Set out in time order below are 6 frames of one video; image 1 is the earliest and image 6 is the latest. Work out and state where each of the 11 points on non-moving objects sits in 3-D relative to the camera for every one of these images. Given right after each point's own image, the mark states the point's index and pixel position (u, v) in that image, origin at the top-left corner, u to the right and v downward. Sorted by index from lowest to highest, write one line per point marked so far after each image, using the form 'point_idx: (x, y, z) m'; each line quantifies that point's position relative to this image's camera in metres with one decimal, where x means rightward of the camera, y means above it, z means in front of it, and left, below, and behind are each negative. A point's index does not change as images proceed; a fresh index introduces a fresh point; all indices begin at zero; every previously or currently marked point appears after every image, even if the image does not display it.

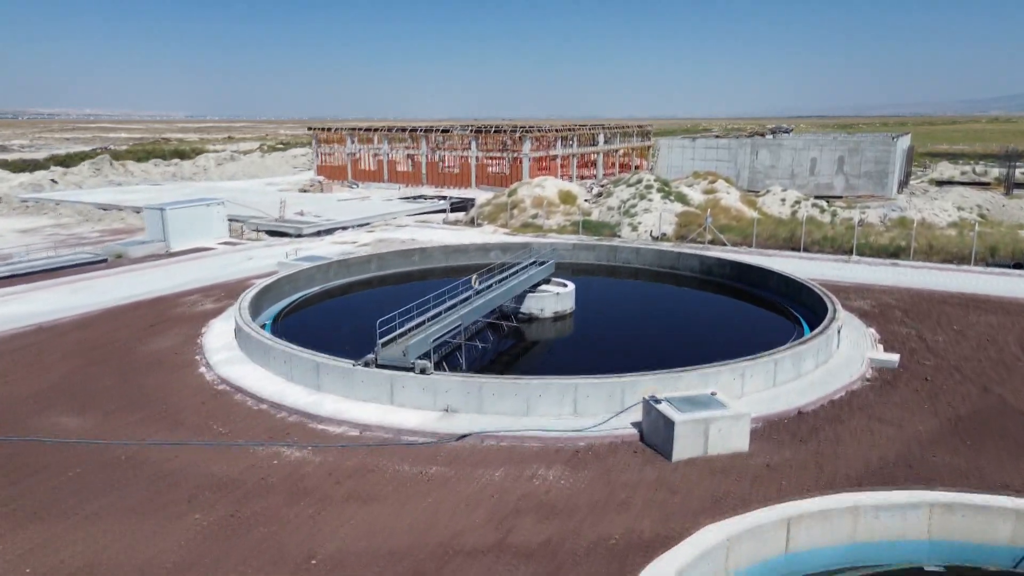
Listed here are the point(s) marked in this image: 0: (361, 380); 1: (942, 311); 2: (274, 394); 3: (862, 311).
0: (-2.0, -1.2, +10.1) m
1: (+8.6, -0.5, +15.1) m
2: (-3.4, -1.5, +10.6) m
3: (+7.1, -0.5, +15.3) m
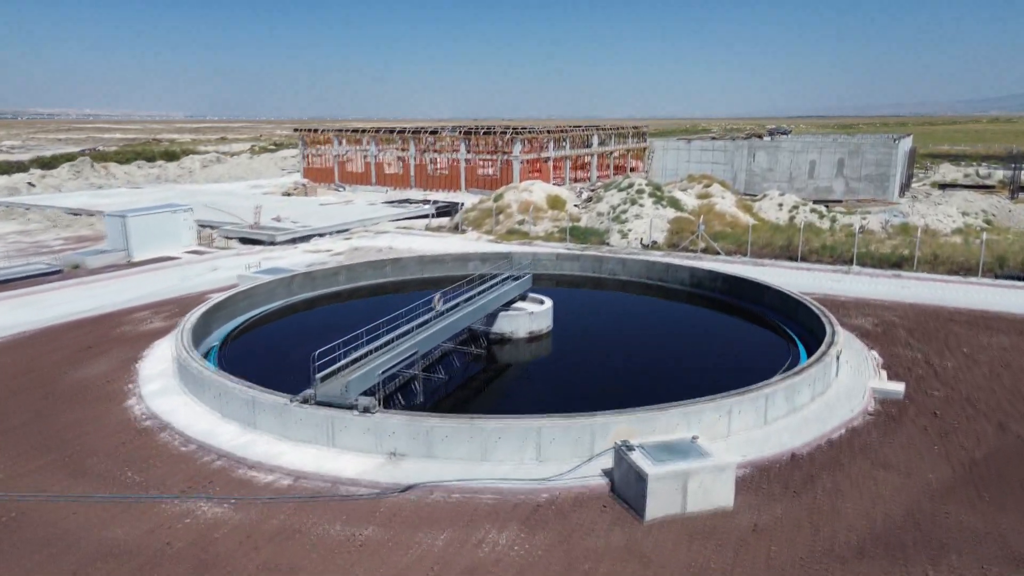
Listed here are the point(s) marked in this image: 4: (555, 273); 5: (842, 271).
0: (-2.5, -1.5, +8.9) m
1: (+8.1, -0.8, +13.9) m
2: (-3.9, -1.8, +9.4) m
3: (+6.6, -0.8, +14.1) m
4: (+1.1, +0.4, +19.3) m
5: (+8.5, +0.4, +19.5) m
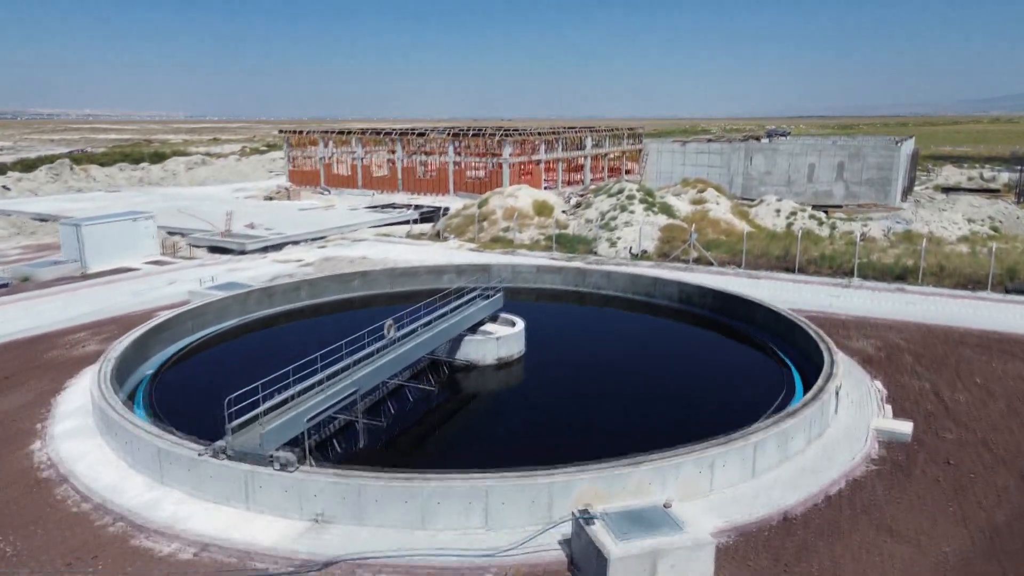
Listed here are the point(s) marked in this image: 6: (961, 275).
0: (-3.1, -1.9, +7.7) m
1: (+7.6, -1.1, +12.7) m
2: (-4.4, -2.2, +8.2) m
3: (+6.0, -1.1, +12.9) m
4: (+0.6, 0.0, +18.1) m
5: (+8.0, +0.1, +18.2) m
6: (+11.4, +0.3, +19.2) m
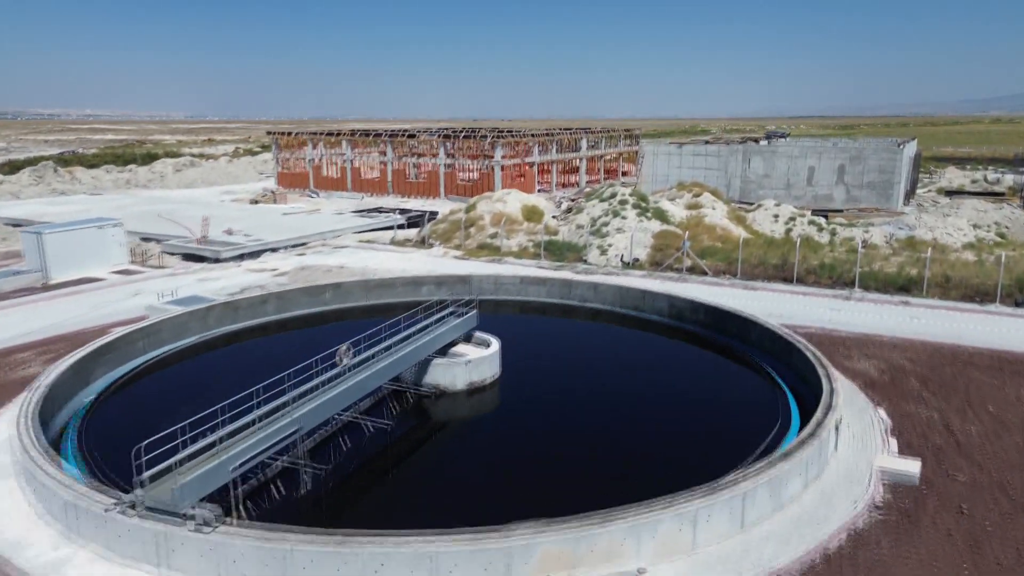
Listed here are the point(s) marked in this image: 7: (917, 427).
0: (-3.5, -2.2, +6.7) m
1: (+7.2, -1.4, +11.8) m
2: (-4.8, -2.4, +7.2) m
3: (+5.6, -1.4, +11.9) m
4: (+0.2, -0.3, +17.1) m
5: (+7.6, -0.2, +17.3) m
6: (+11.0, +0.1, +18.2) m
7: (+5.4, -1.9, +10.0) m
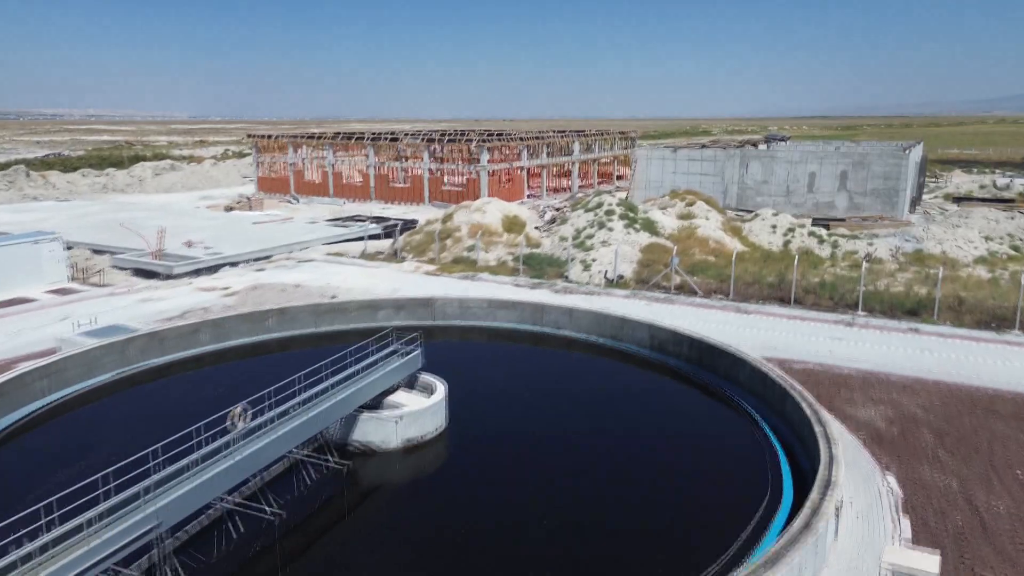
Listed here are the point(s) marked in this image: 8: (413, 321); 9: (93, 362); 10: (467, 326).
0: (-4.2, -2.7, +5.1) m
1: (+6.5, -1.9, +10.1) m
2: (-5.5, -2.9, +5.6) m
3: (+4.9, -1.9, +10.3) m
4: (-0.5, -0.8, +15.5) m
5: (+6.9, -0.7, +15.6) m
6: (+10.4, -0.5, +16.6) m
7: (+4.7, -2.4, +8.3) m
8: (-2.0, -0.7, +15.6) m
9: (-6.8, -1.2, +12.2) m
10: (-0.9, -0.8, +15.5) m
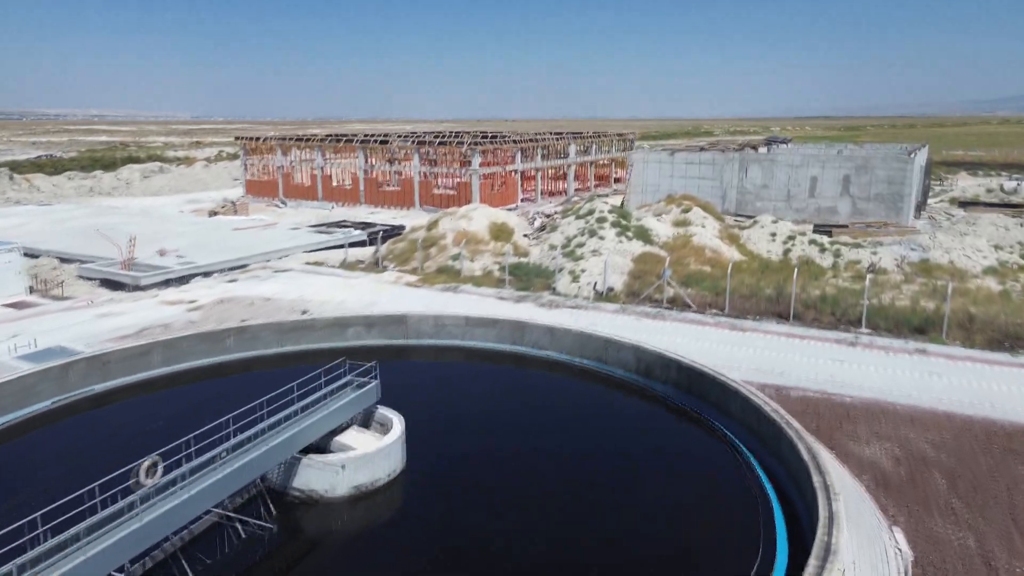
0: (-4.7, -3.0, +4.1) m
1: (+6.0, -2.3, +9.0) m
2: (-6.0, -3.3, +4.6) m
3: (+4.5, -2.3, +9.2) m
4: (-0.9, -1.1, +14.5) m
5: (+6.5, -1.0, +14.6) m
6: (+9.9, -0.8, +15.5) m
7: (+4.2, -2.7, +7.3) m
8: (-2.5, -1.0, +14.6) m
9: (-7.2, -1.5, +11.2) m
10: (-1.4, -1.1, +14.5) m
